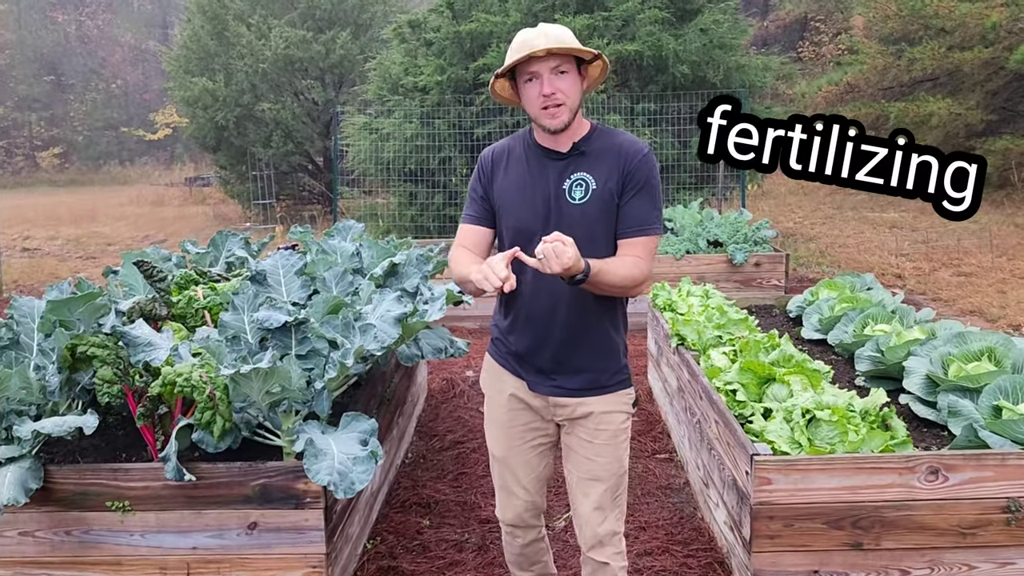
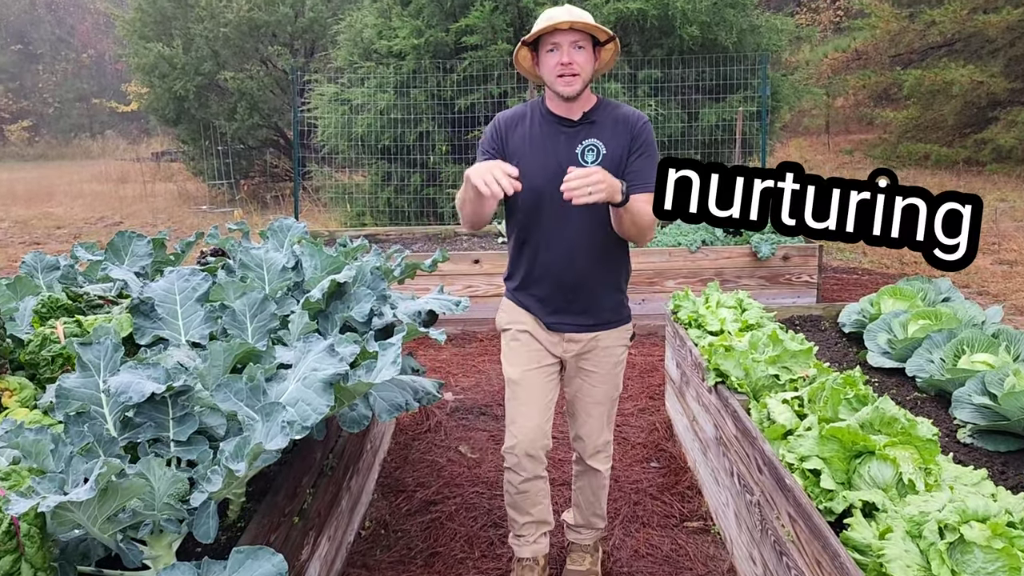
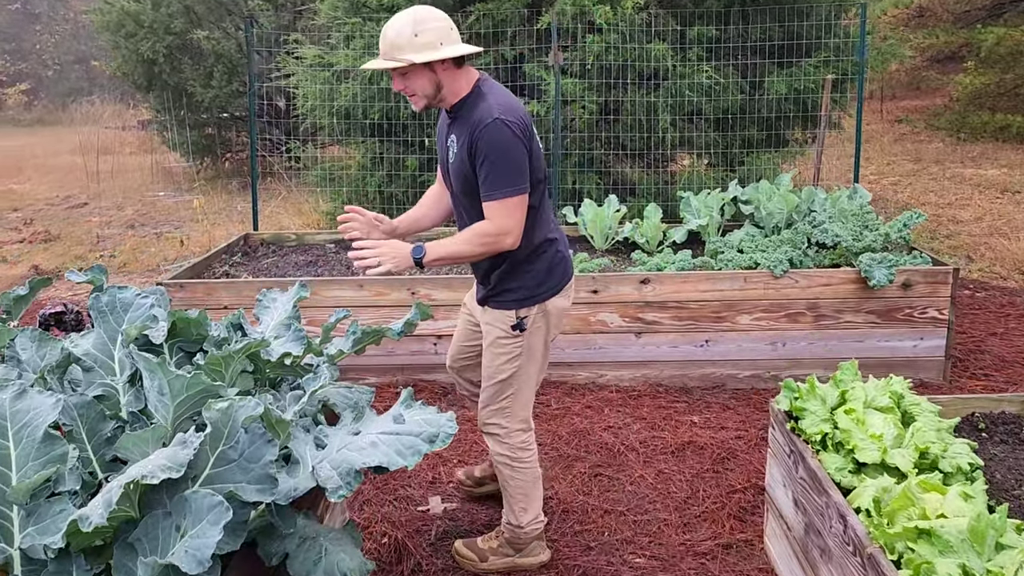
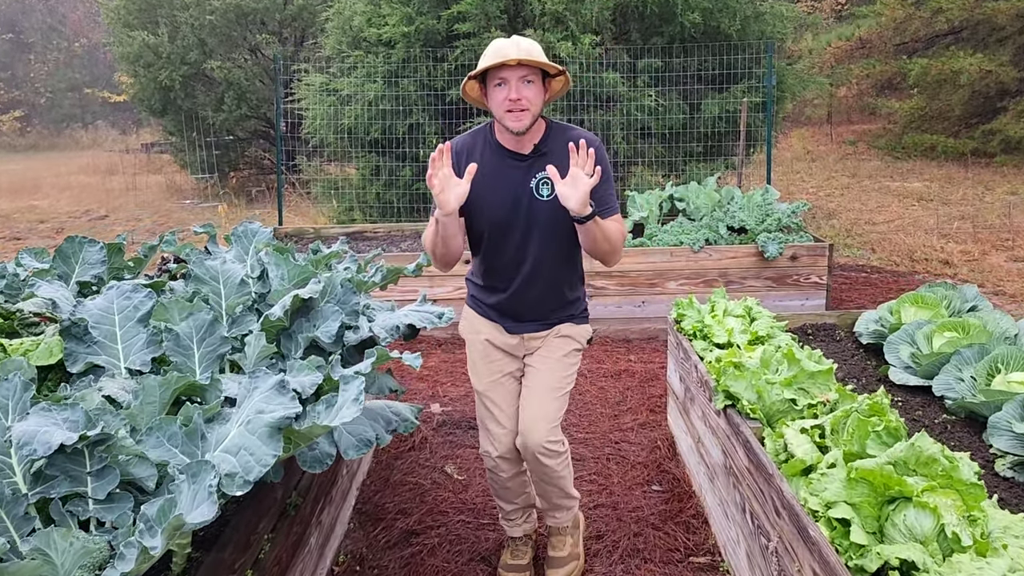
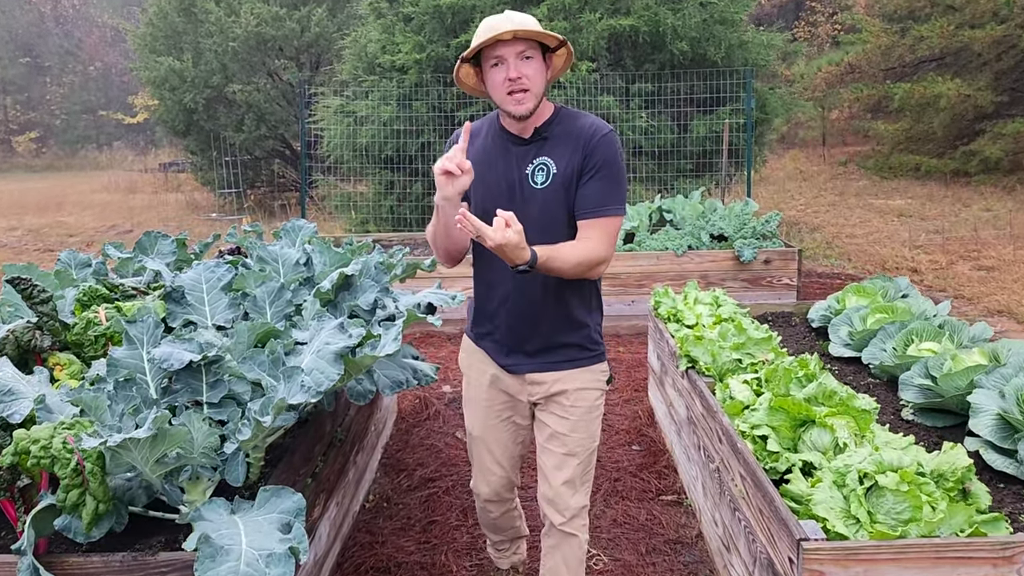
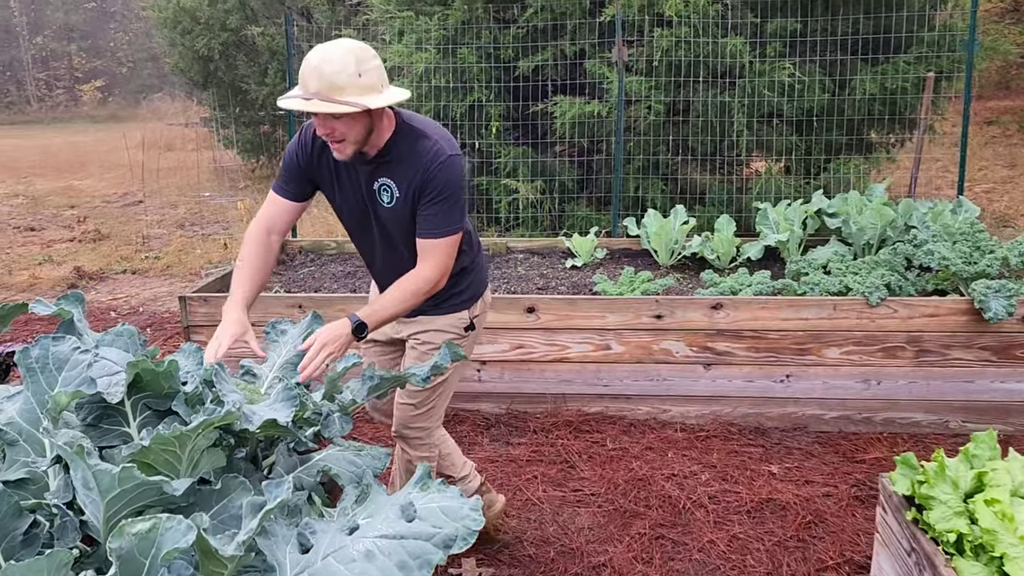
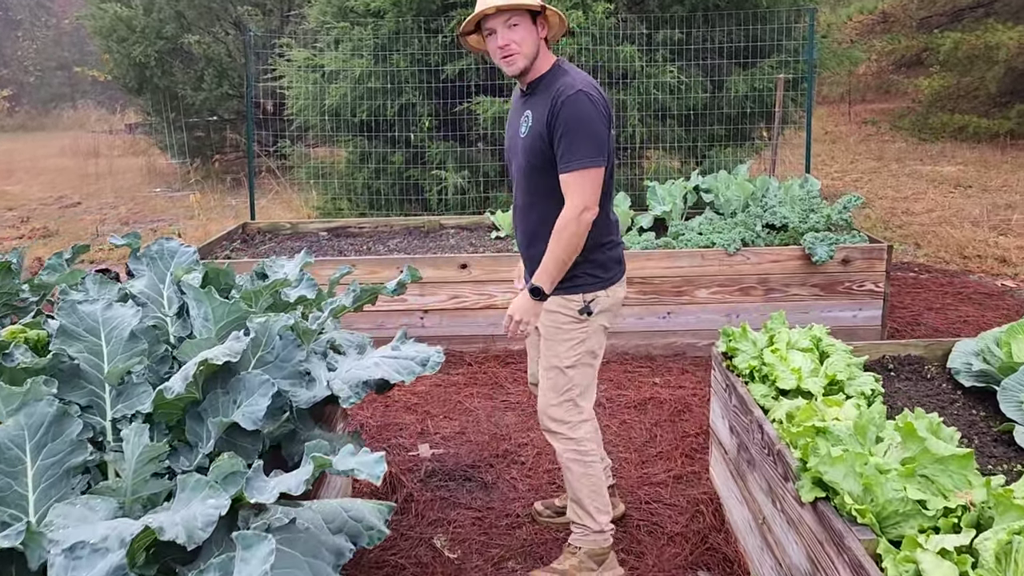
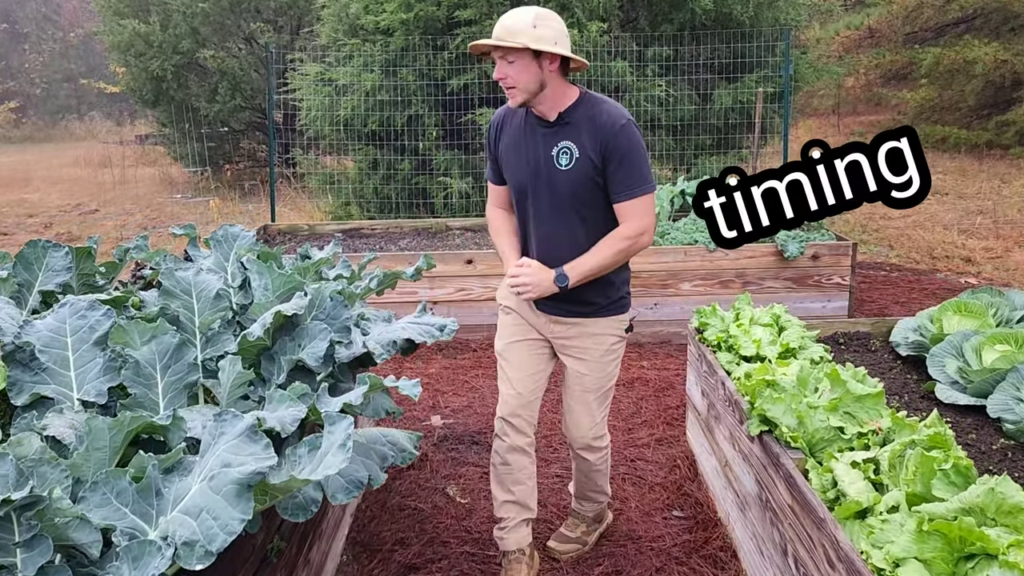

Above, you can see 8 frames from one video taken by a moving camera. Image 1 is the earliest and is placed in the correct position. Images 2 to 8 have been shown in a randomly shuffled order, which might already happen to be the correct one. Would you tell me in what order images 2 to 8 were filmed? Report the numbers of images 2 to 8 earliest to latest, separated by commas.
5, 2, 4, 8, 7, 3, 6
